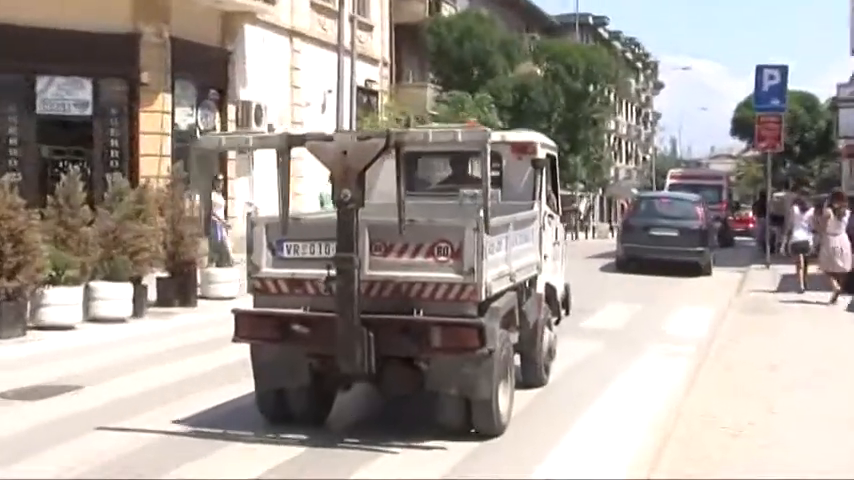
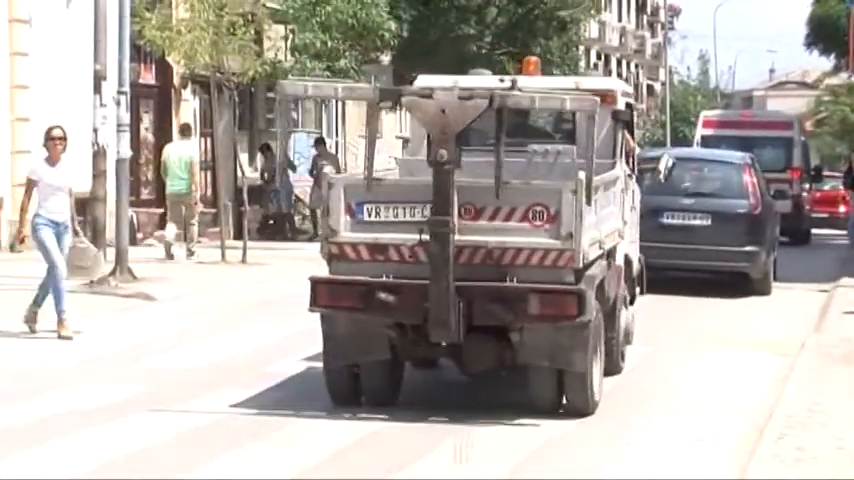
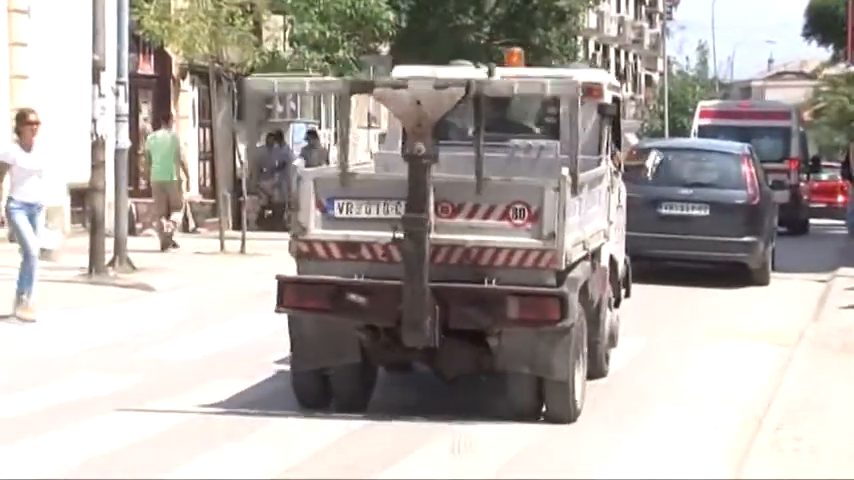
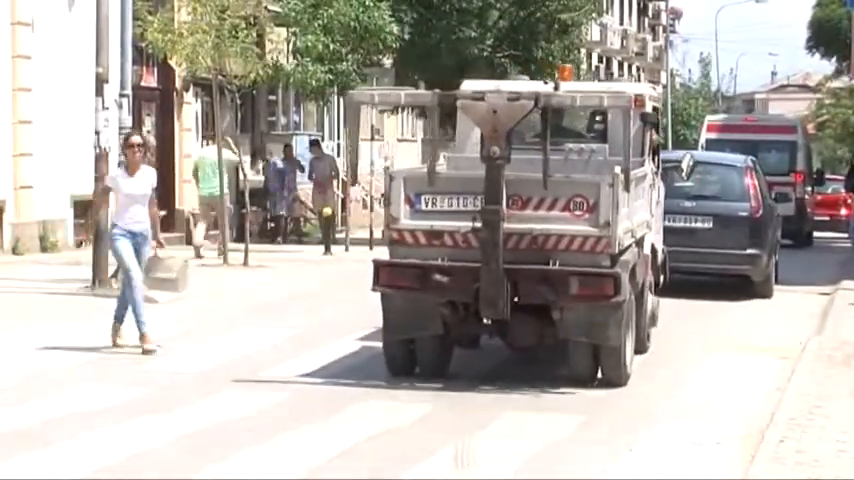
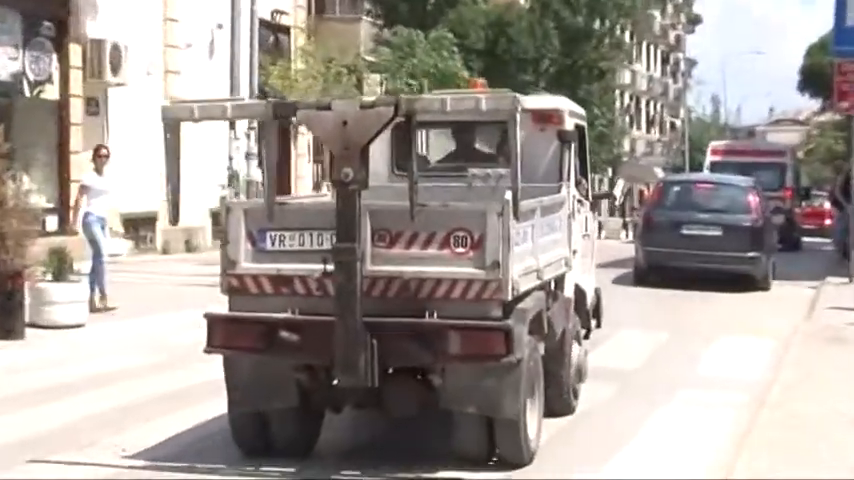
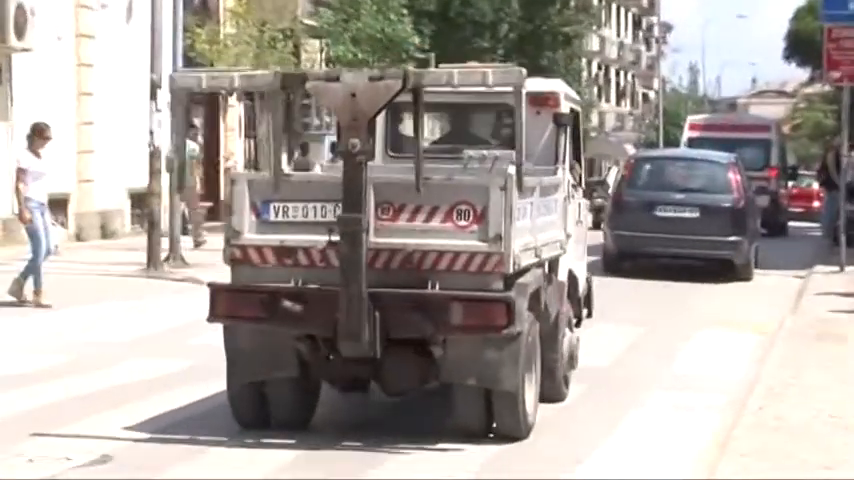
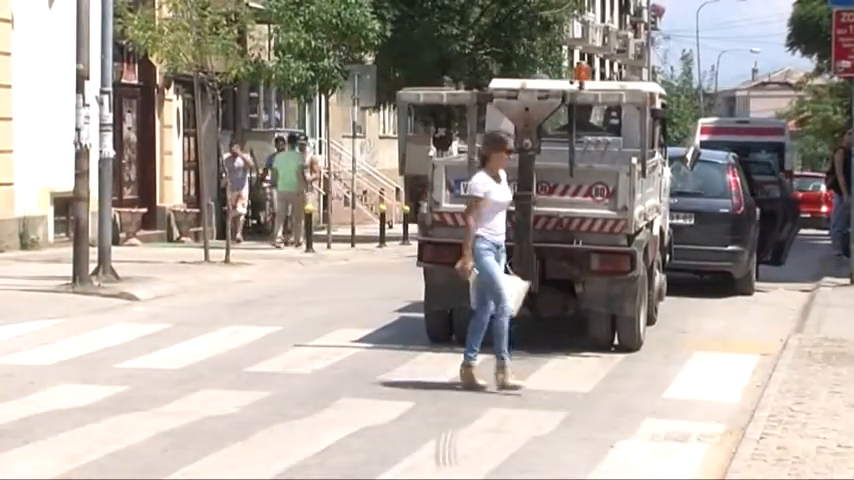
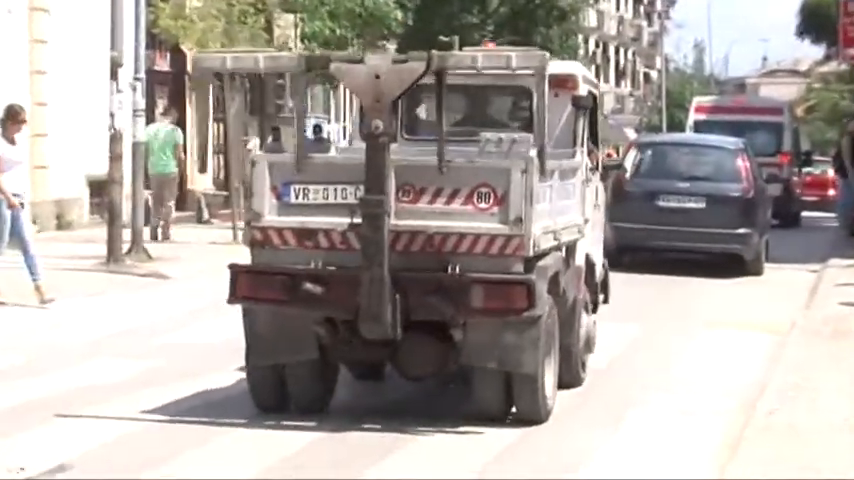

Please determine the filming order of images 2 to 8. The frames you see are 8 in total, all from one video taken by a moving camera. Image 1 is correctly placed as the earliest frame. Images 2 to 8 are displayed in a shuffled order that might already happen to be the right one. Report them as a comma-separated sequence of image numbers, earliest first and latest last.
5, 6, 8, 3, 2, 4, 7
